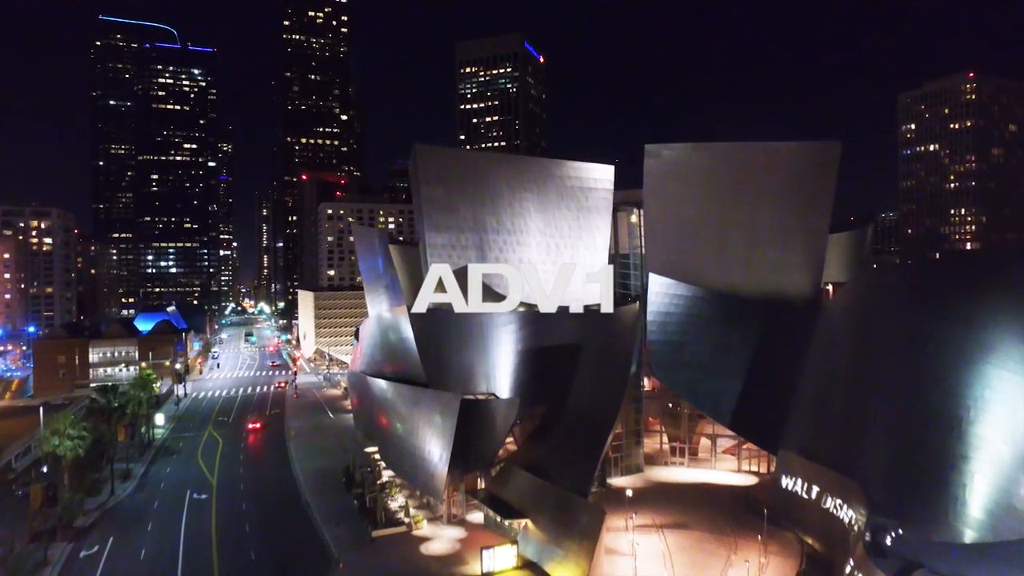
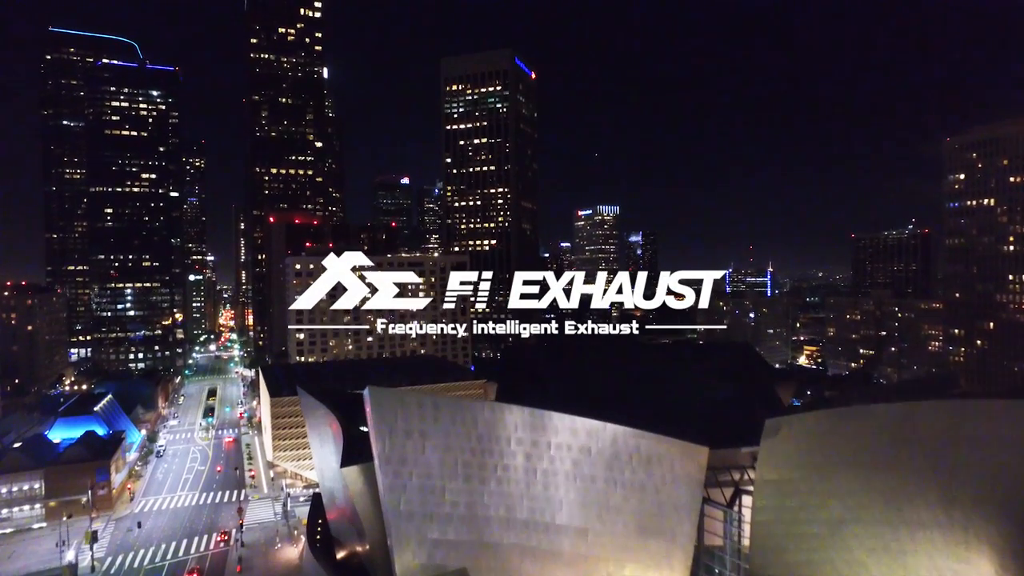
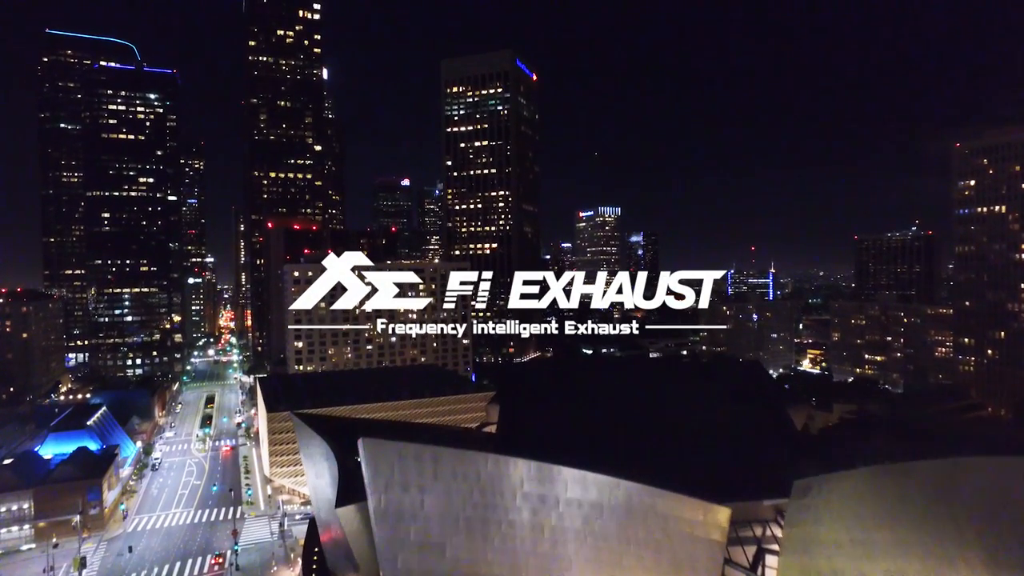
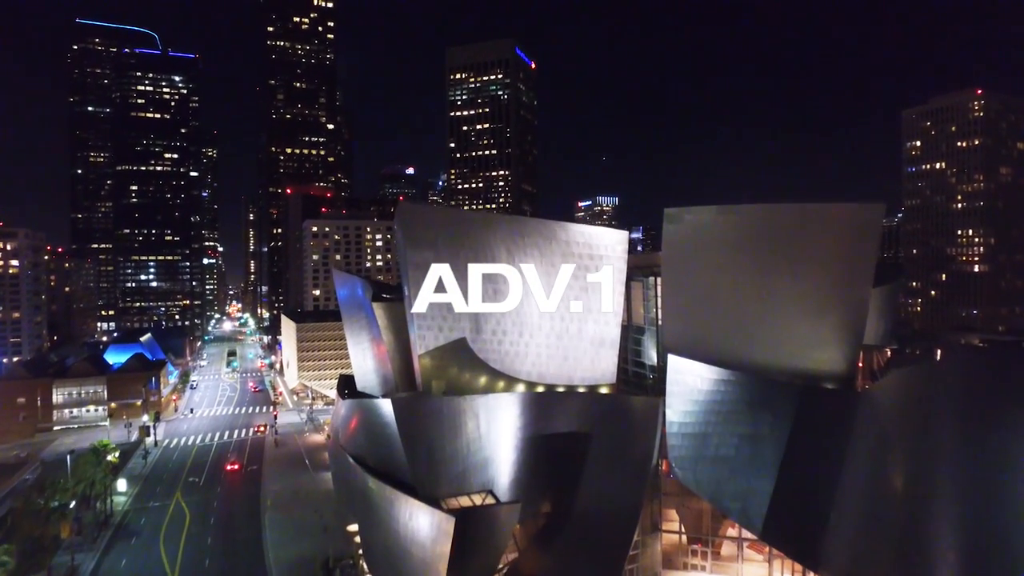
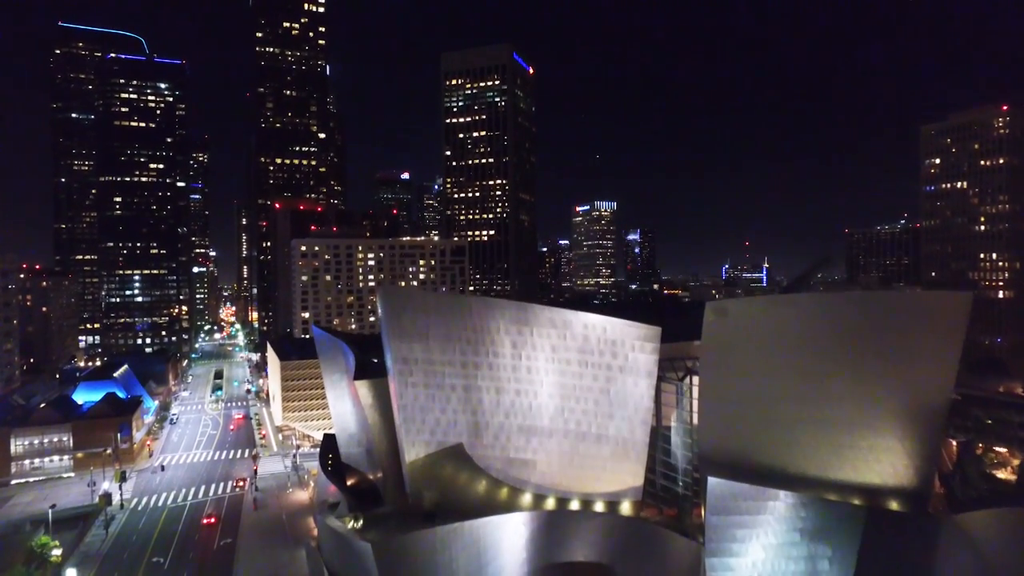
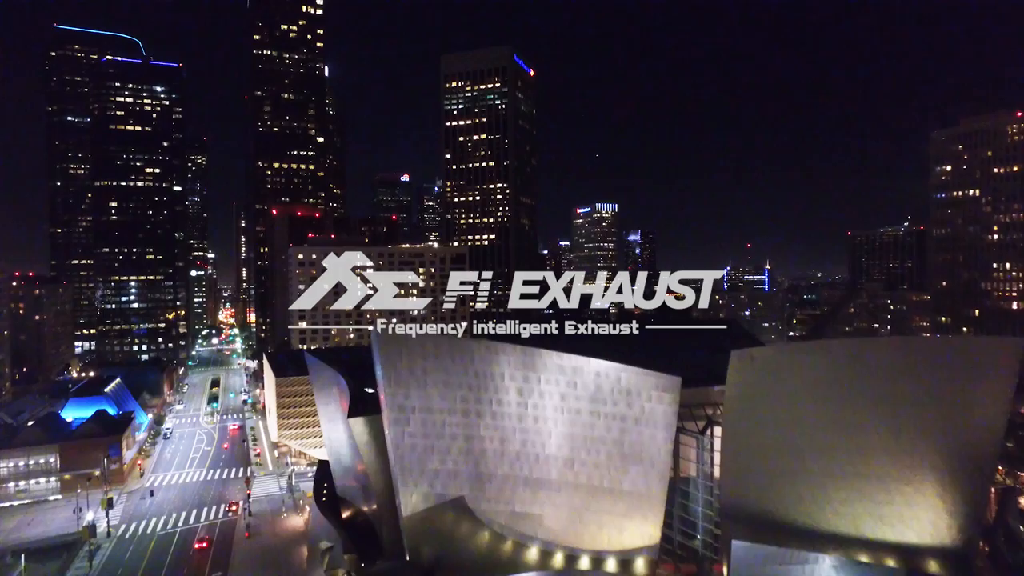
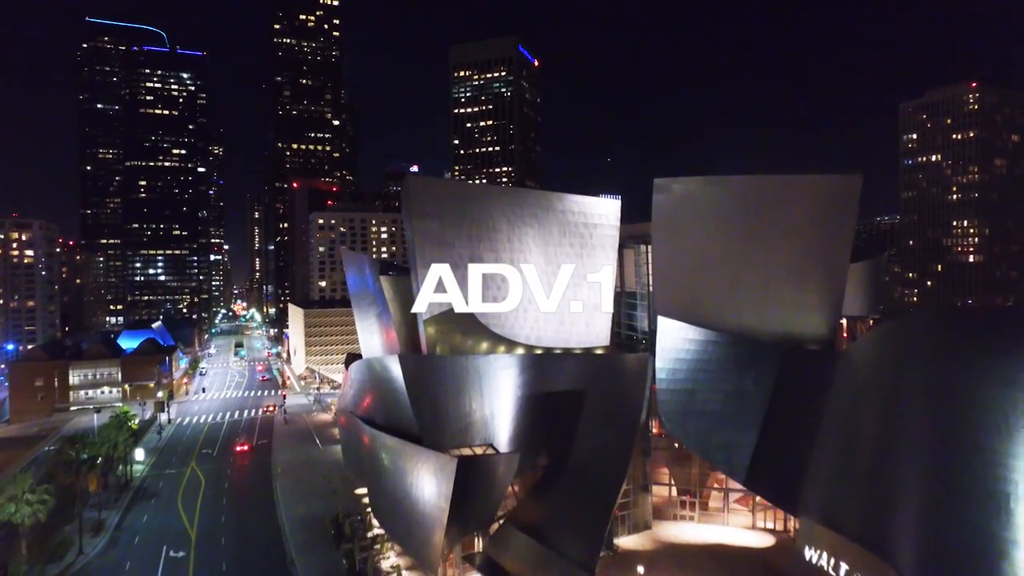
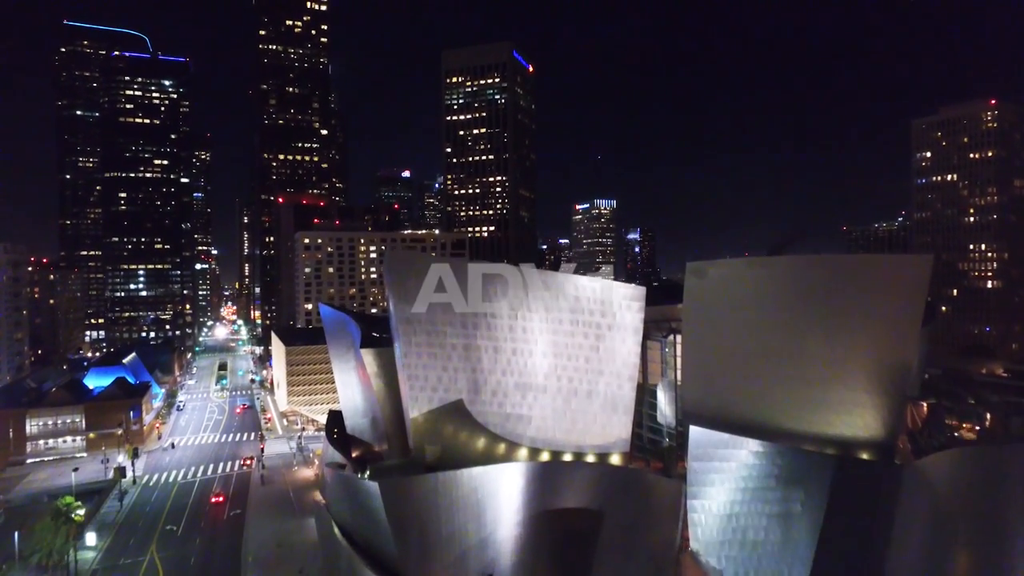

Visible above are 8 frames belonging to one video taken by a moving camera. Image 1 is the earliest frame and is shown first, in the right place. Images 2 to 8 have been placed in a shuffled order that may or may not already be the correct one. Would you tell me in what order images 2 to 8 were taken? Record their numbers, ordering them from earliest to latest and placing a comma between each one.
7, 4, 8, 5, 6, 2, 3
